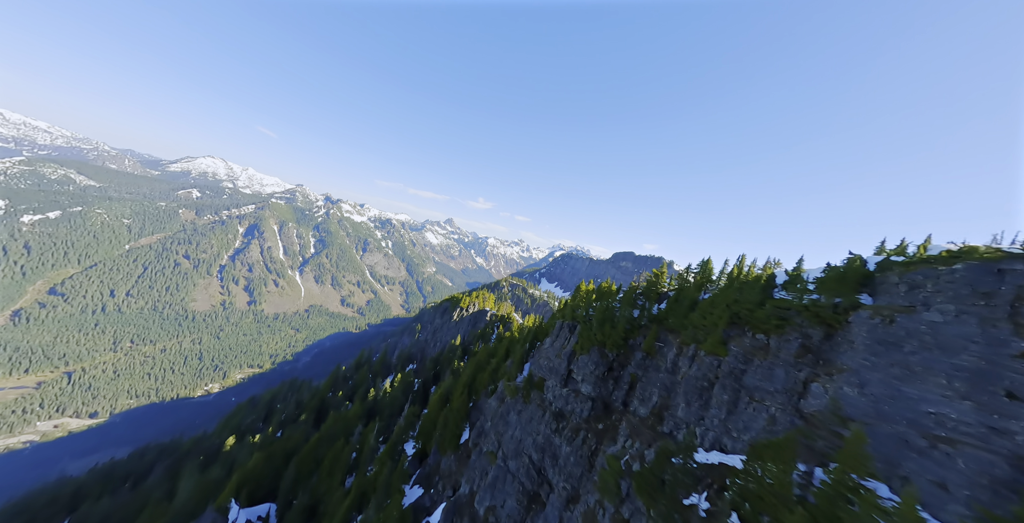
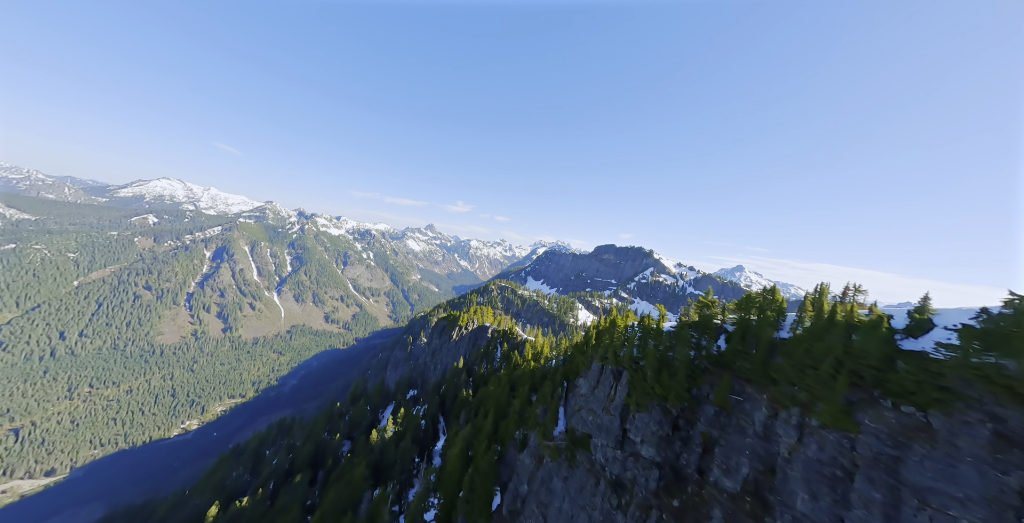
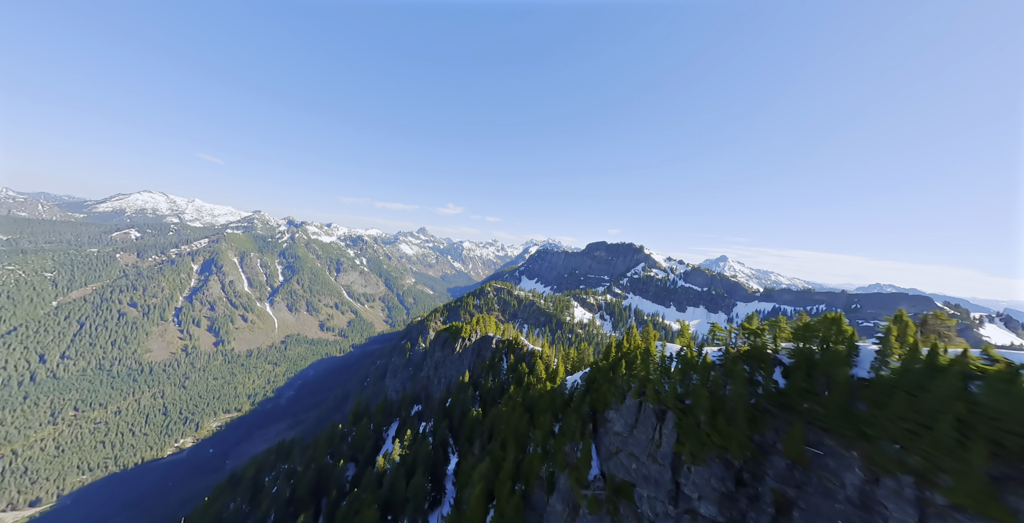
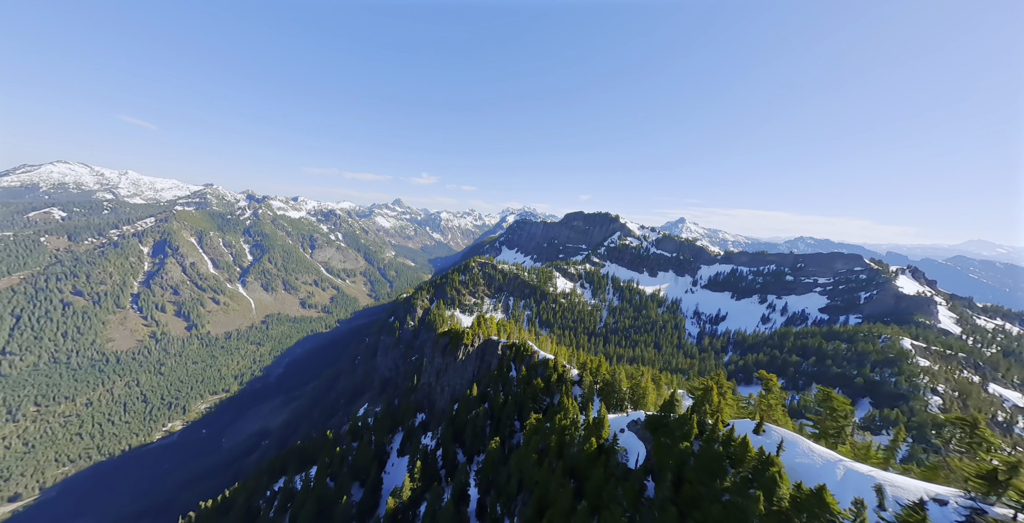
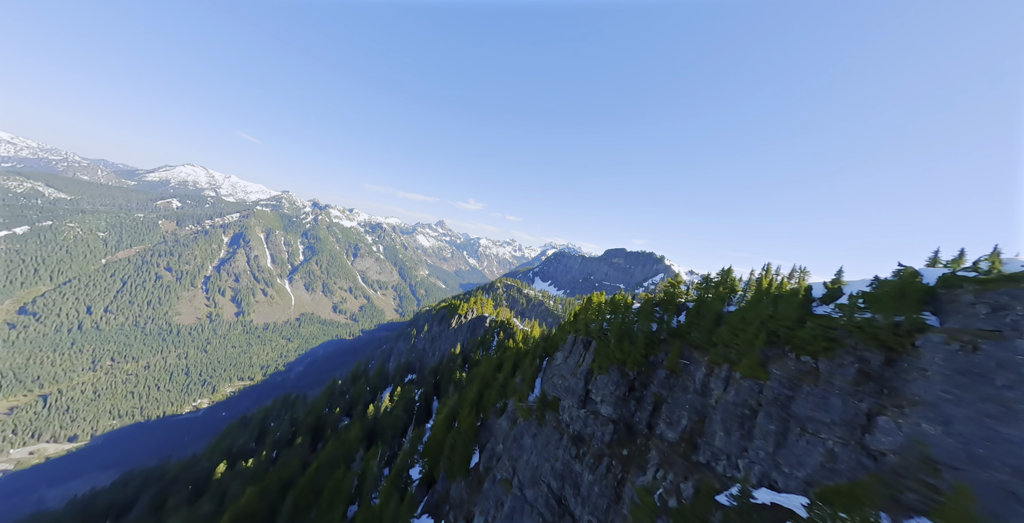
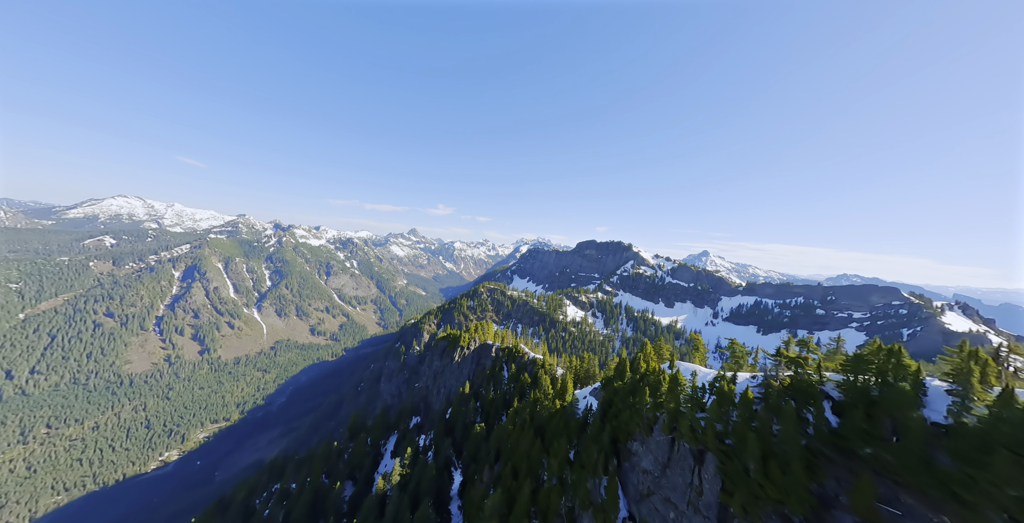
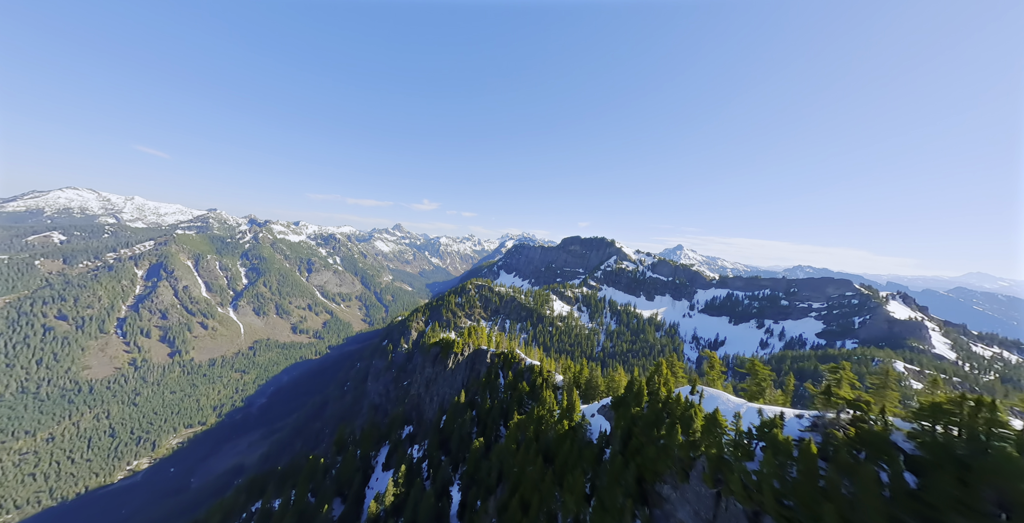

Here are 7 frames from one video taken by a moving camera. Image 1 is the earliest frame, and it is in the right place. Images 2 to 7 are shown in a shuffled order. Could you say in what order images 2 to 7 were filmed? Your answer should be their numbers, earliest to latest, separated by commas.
5, 2, 3, 6, 7, 4
